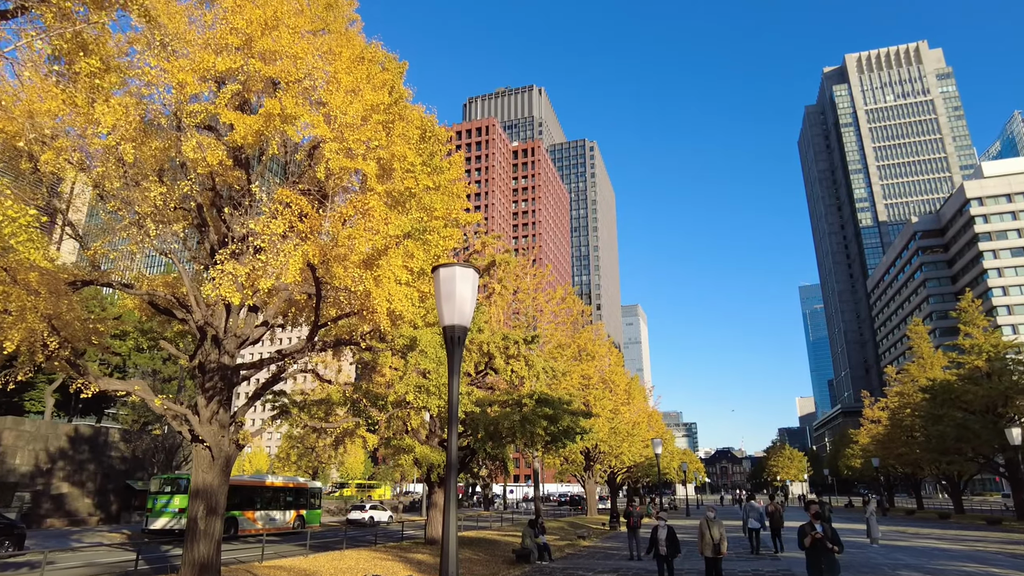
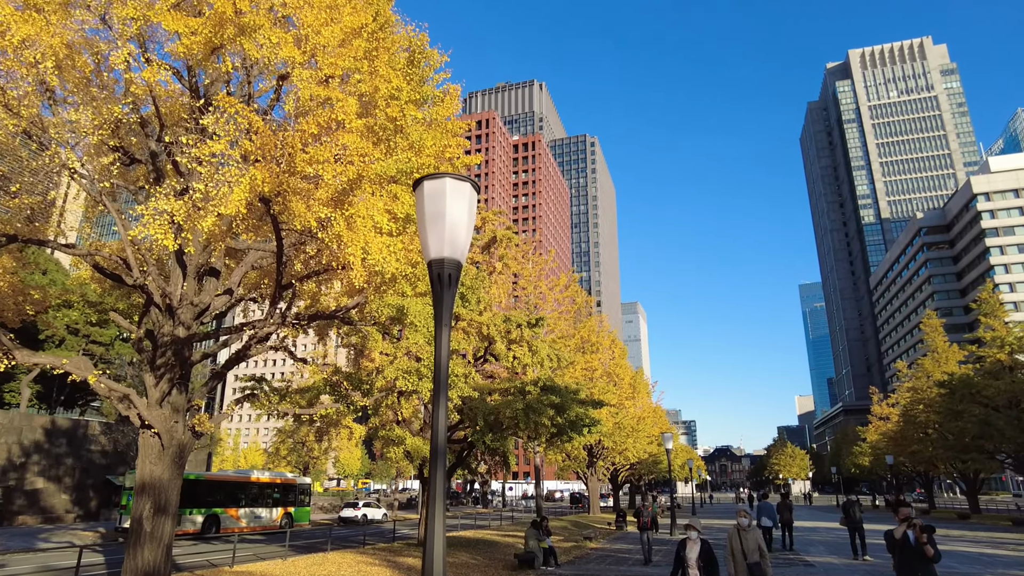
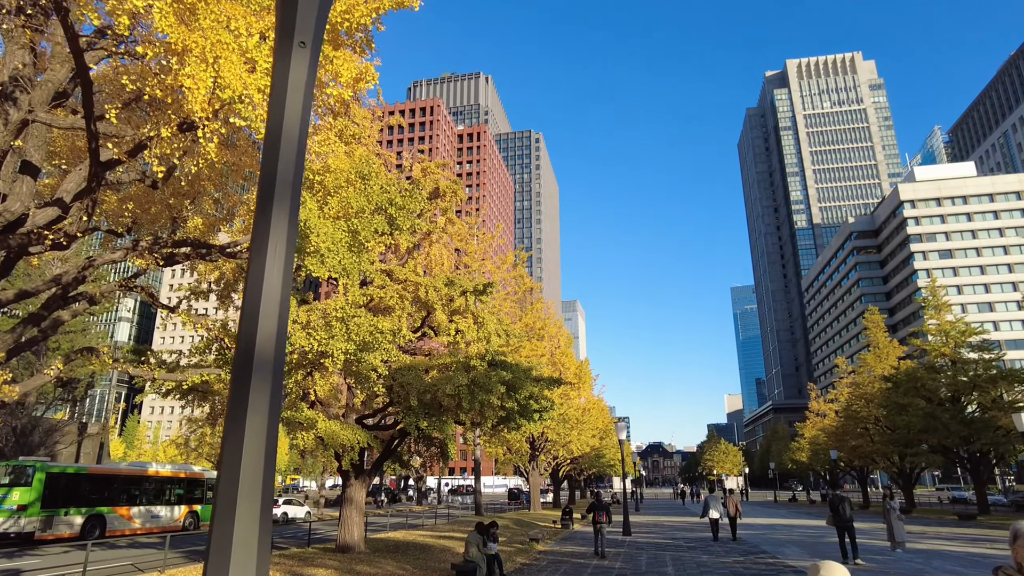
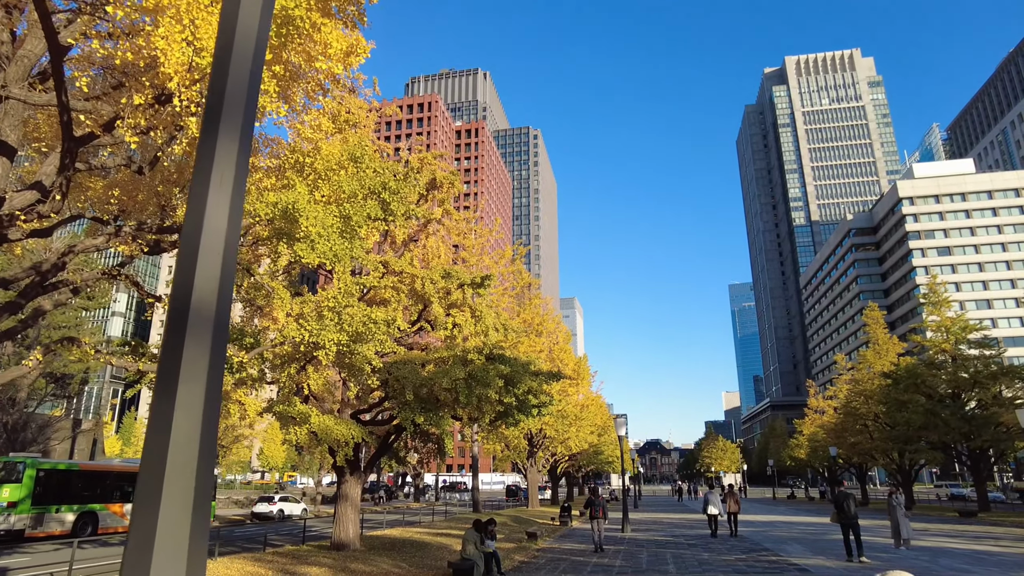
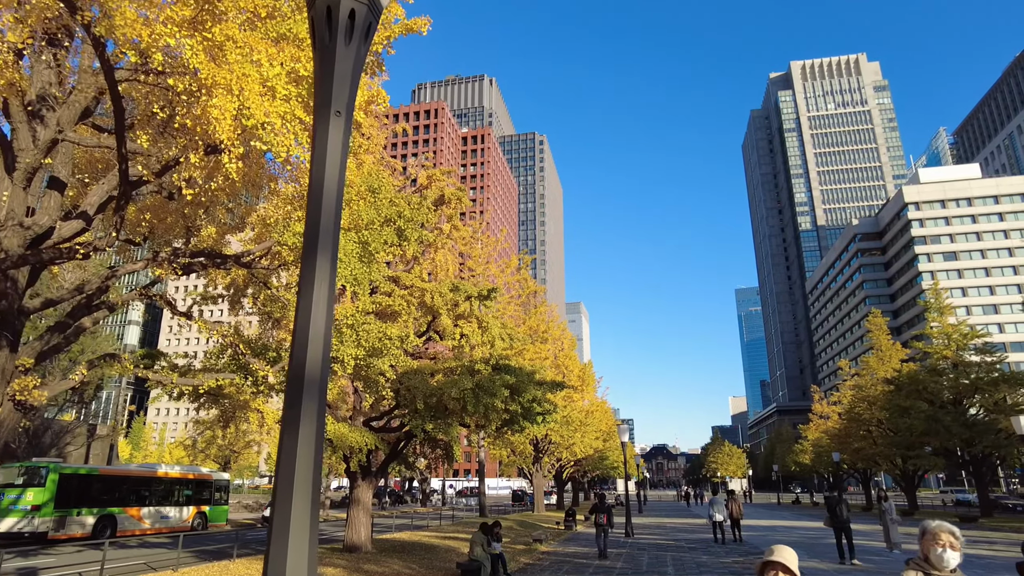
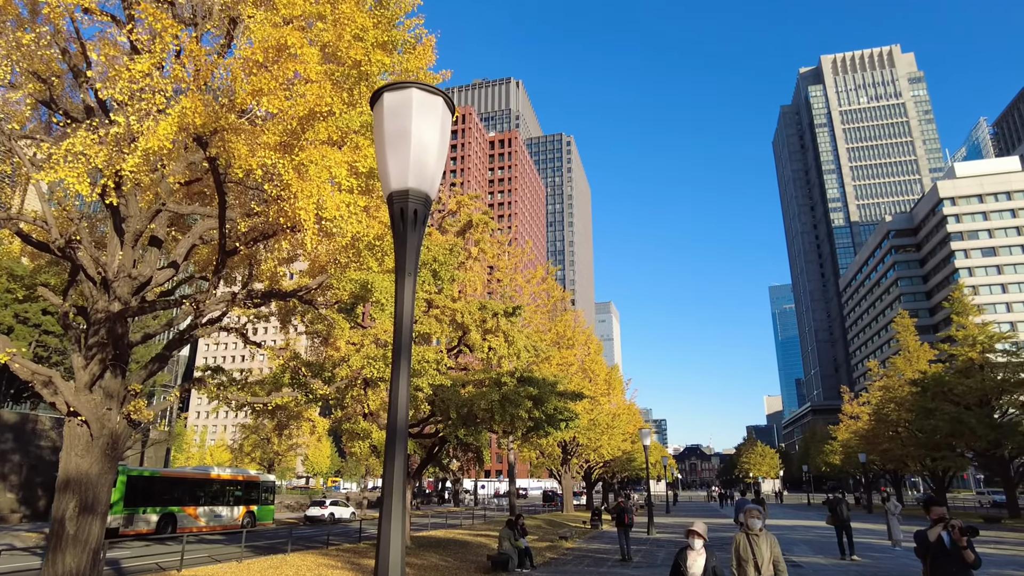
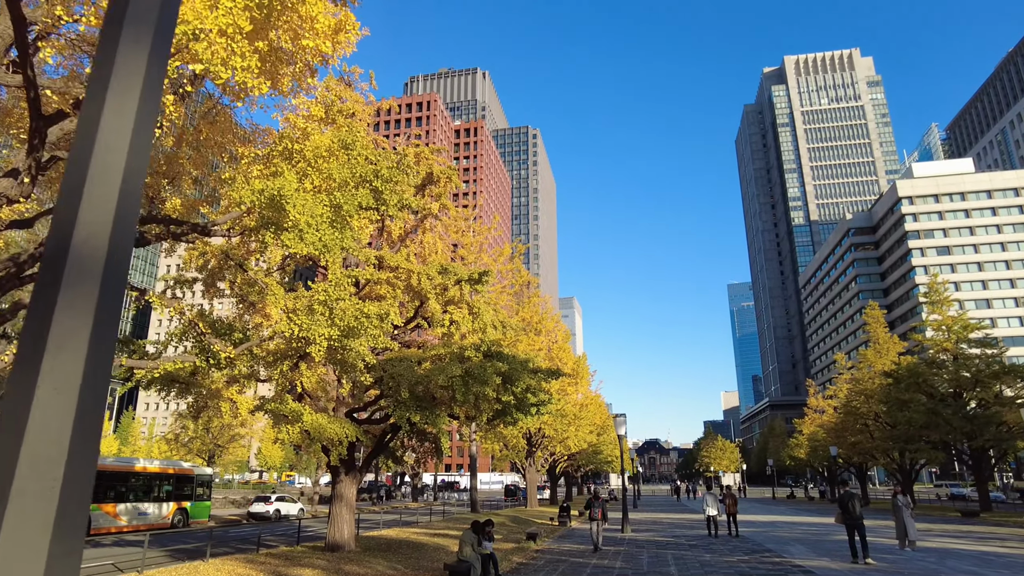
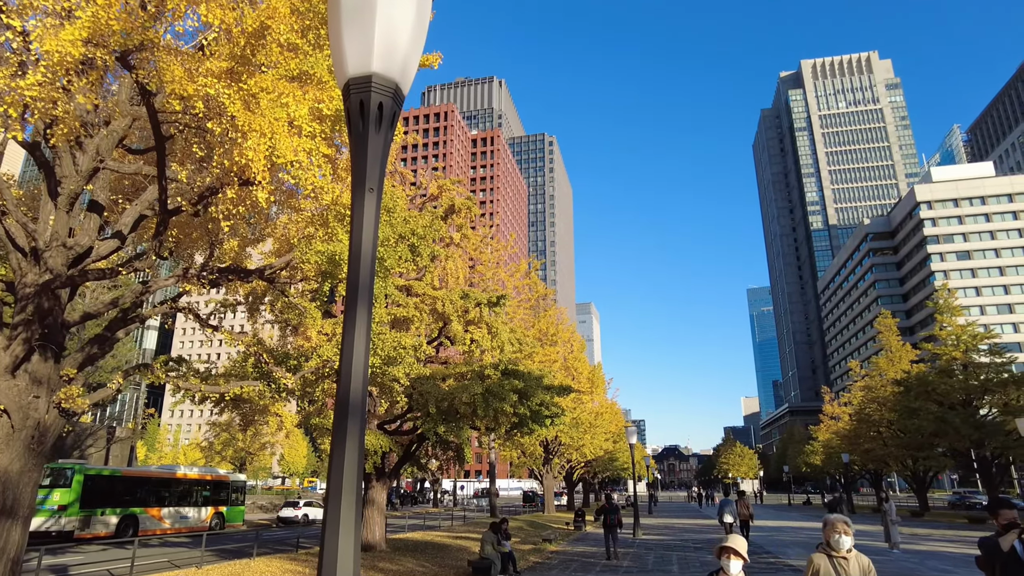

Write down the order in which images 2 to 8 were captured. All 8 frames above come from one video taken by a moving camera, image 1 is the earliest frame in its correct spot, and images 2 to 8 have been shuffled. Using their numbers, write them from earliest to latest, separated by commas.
2, 6, 8, 5, 3, 4, 7
